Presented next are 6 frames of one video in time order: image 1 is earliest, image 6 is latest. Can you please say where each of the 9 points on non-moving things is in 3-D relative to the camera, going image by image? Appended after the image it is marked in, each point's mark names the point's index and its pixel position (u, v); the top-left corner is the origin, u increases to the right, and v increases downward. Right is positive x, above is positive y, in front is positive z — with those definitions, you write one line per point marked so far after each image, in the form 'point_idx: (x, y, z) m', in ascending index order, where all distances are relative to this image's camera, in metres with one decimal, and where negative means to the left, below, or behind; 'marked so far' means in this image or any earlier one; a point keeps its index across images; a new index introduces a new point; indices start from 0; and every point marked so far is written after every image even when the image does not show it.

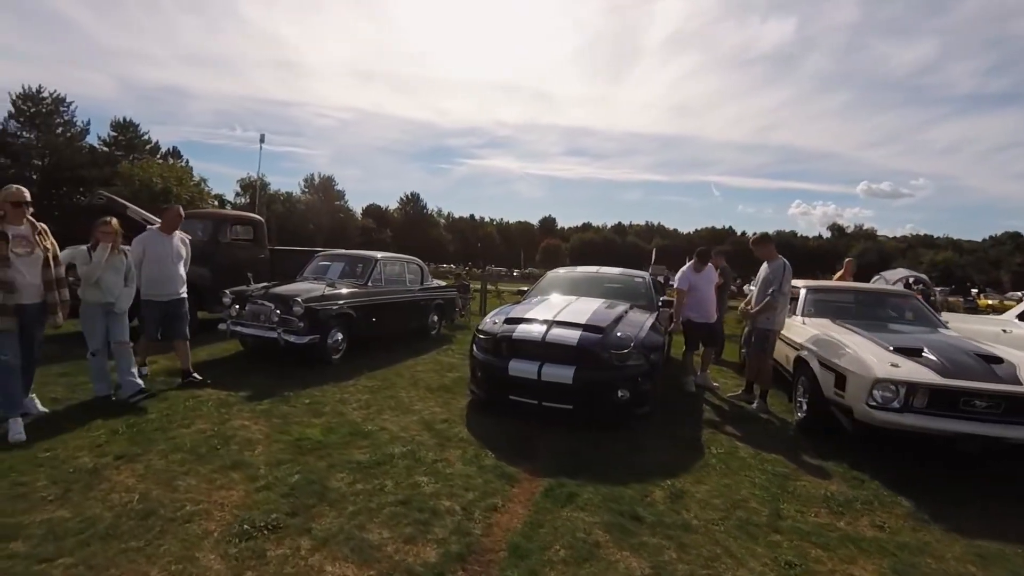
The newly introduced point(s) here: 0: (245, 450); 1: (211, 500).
0: (-1.7, -1.0, +3.7) m
1: (-1.6, -1.1, +3.0) m
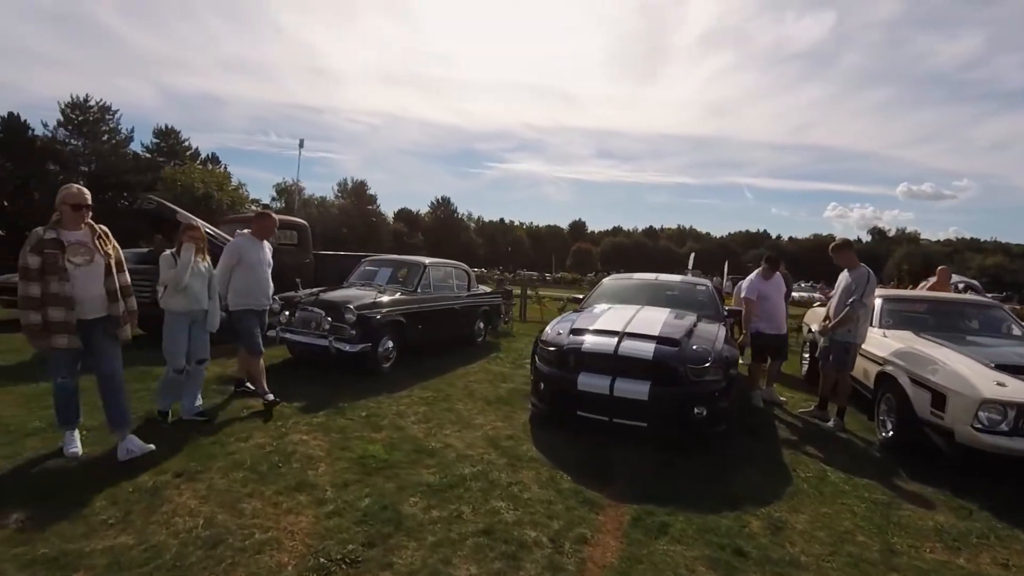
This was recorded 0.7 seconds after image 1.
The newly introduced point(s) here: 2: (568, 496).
0: (-1.2, -1.1, +3.4) m
1: (-1.1, -1.2, +2.7) m
2: (+0.4, -1.4, +3.7) m
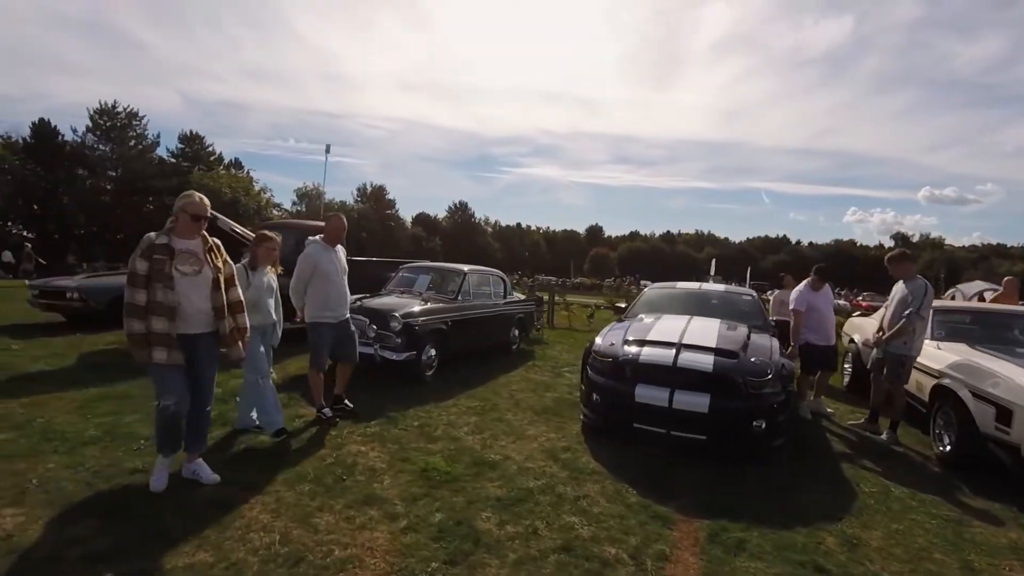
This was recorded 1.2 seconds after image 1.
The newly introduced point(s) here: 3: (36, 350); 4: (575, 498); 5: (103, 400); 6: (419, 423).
0: (-0.8, -1.2, +3.4) m
1: (-0.7, -1.2, +2.7) m
2: (+0.8, -1.4, +3.6) m
3: (-5.7, -0.8, +6.7) m
4: (+0.4, -1.3, +3.6) m
5: (-3.4, -0.9, +4.7) m
6: (-0.8, -1.1, +4.6) m
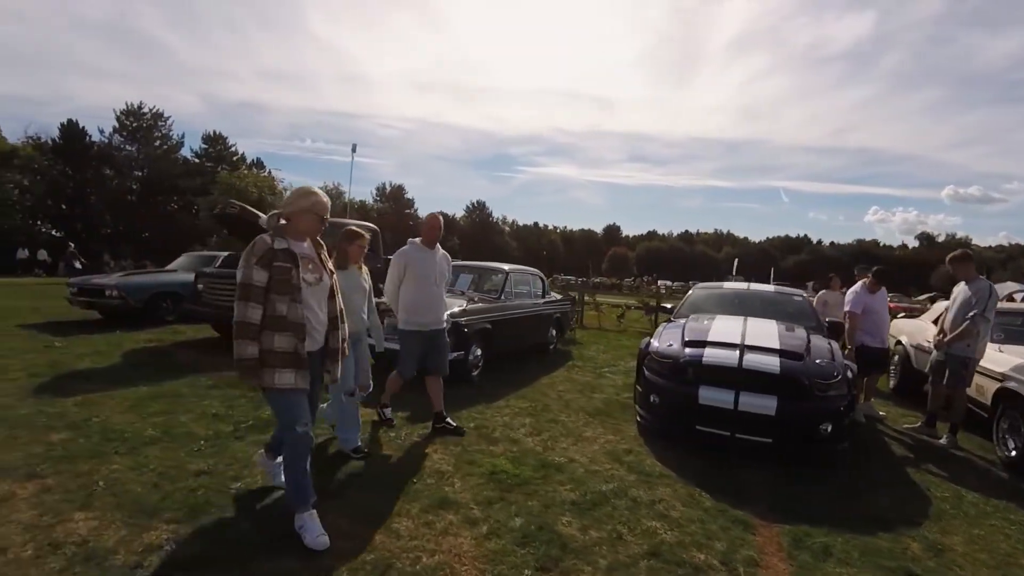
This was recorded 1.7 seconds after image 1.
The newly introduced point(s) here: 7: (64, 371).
0: (-0.4, -1.1, +3.3) m
1: (-0.3, -1.2, +2.6) m
2: (+1.2, -1.4, +3.4) m
3: (-5.1, -0.7, +6.7) m
4: (+0.8, -1.3, +3.5) m
5: (-2.9, -0.9, +4.6) m
6: (-0.3, -1.1, +4.5) m
7: (-4.5, -0.8, +5.7) m
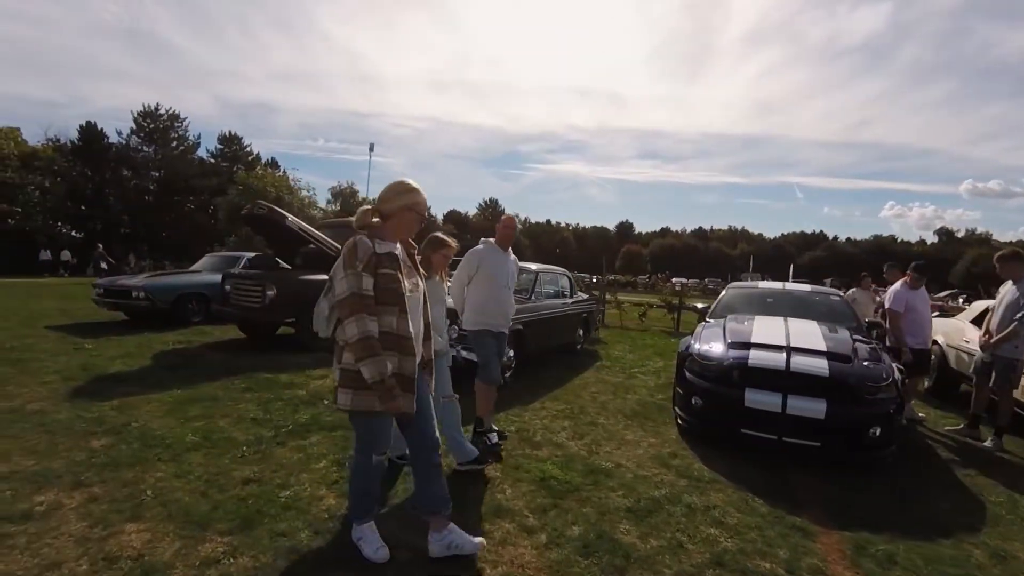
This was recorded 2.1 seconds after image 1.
0: (-0.1, -1.2, +3.2) m
1: (0.0, -1.2, +2.5) m
2: (+1.5, -1.4, +3.3) m
3: (-4.8, -0.7, +6.7) m
4: (+1.1, -1.3, +3.3) m
5: (-2.6, -0.9, +4.6) m
6: (0.0, -1.1, +4.4) m
7: (-4.1, -0.9, +5.7) m
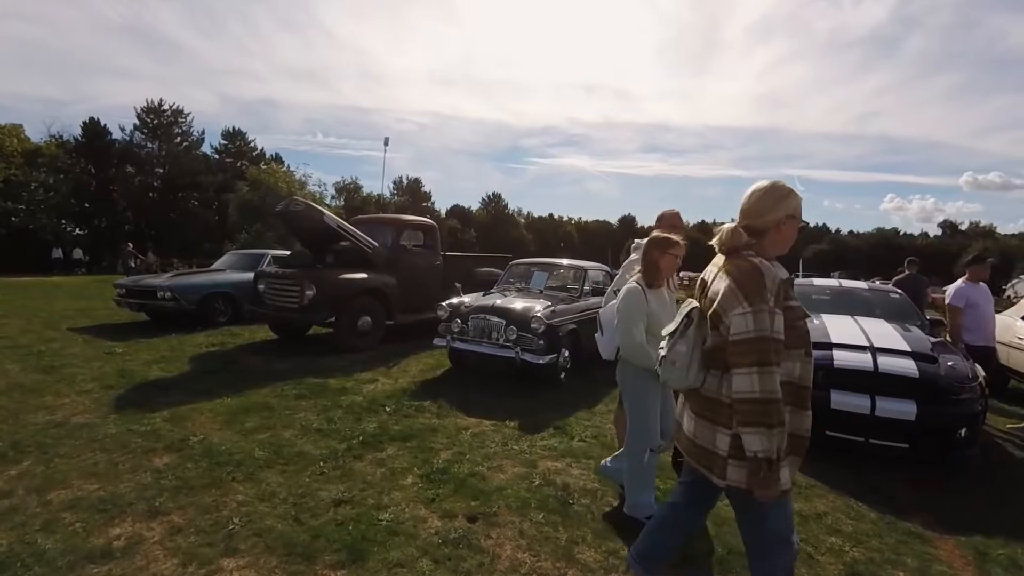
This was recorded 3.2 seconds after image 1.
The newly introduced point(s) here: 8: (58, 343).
0: (+0.5, -1.2, +2.9) m
1: (+0.5, -1.2, +2.2) m
2: (+2.1, -1.4, +3.1) m
3: (-4.2, -0.8, +6.4) m
4: (+1.7, -1.3, +3.1) m
5: (-2.0, -0.9, +4.4) m
6: (+0.6, -1.1, +4.2) m
7: (-3.6, -0.9, +5.4) m
8: (-5.7, -0.7, +7.1) m
